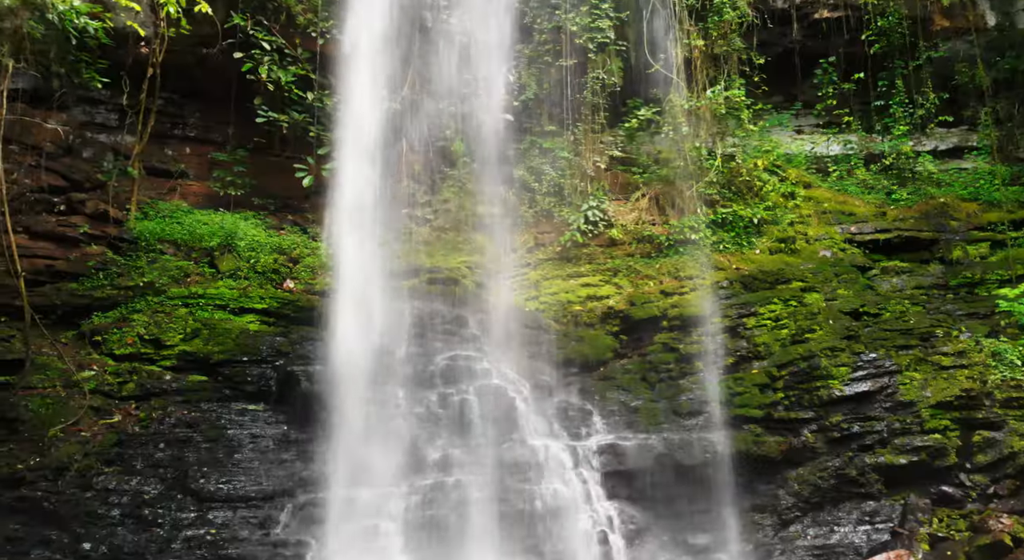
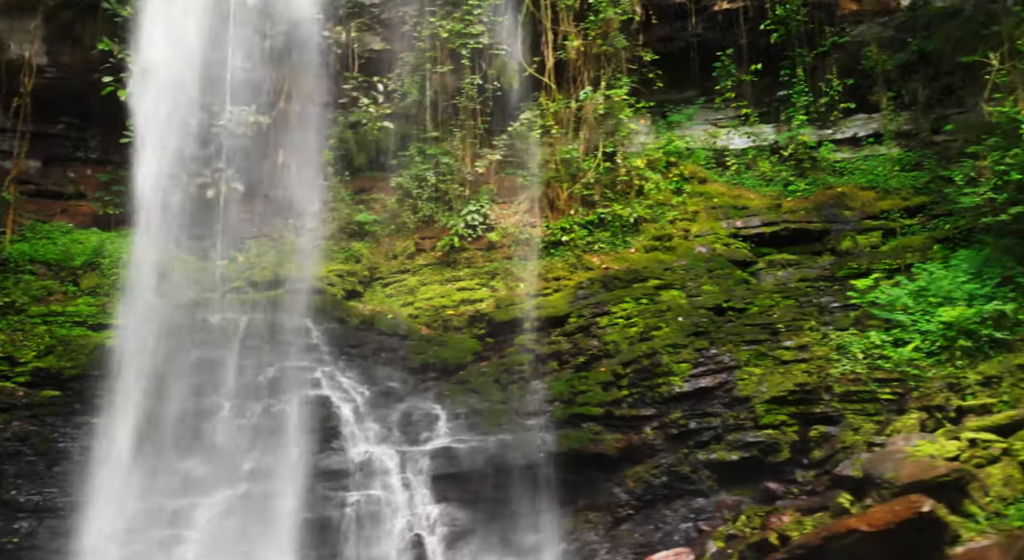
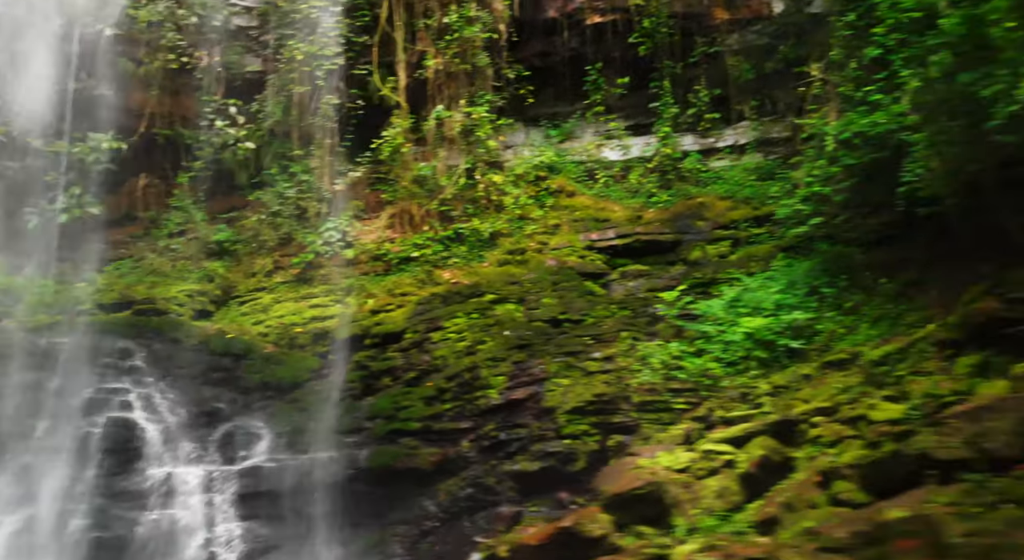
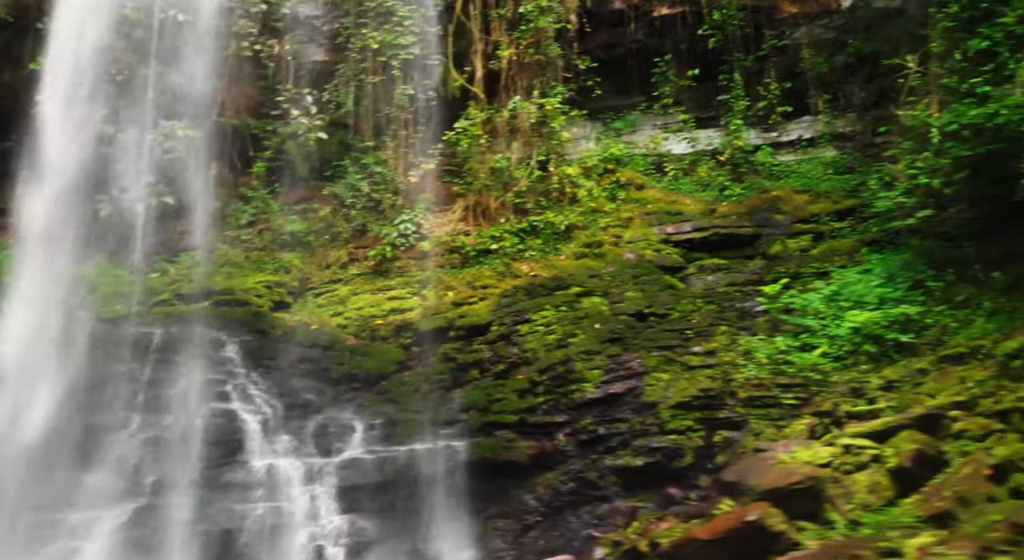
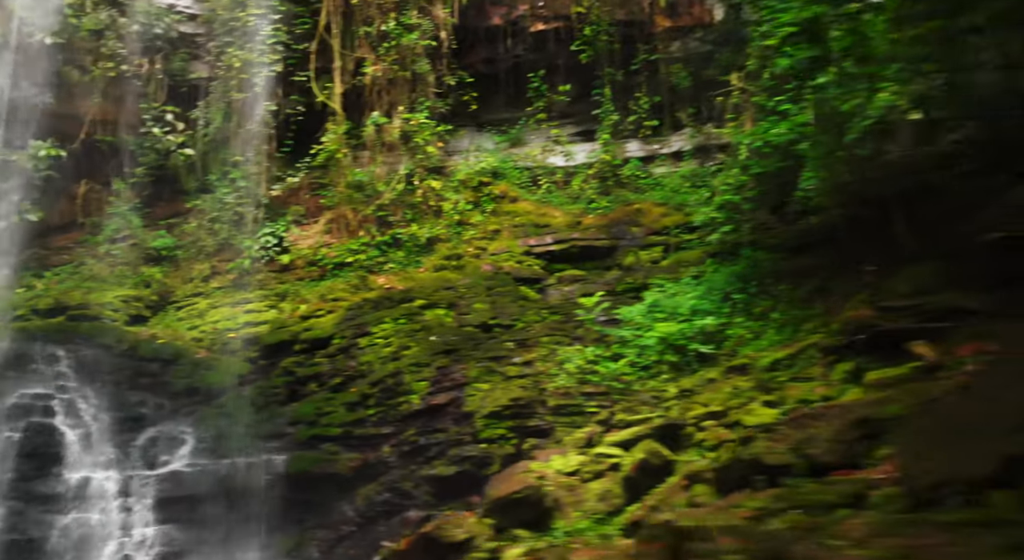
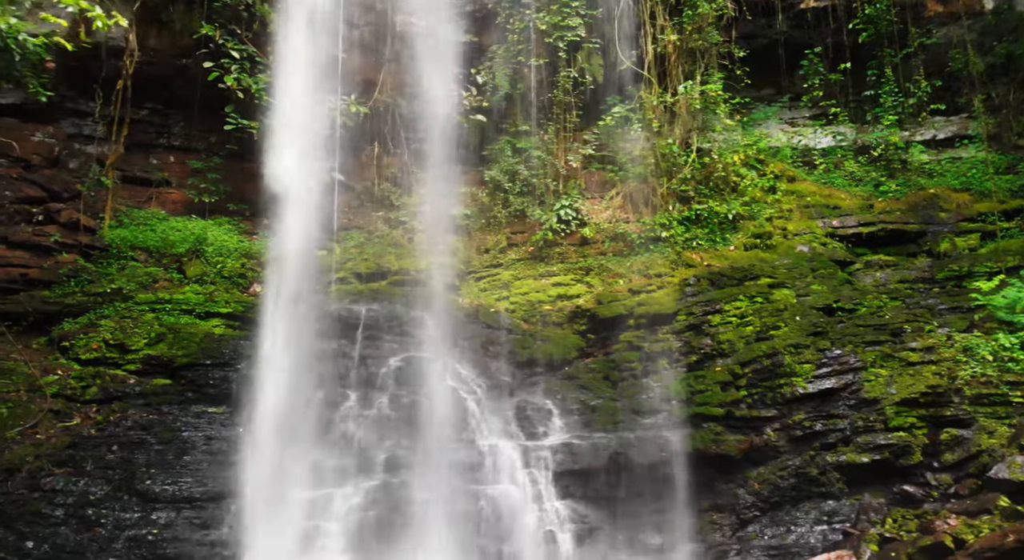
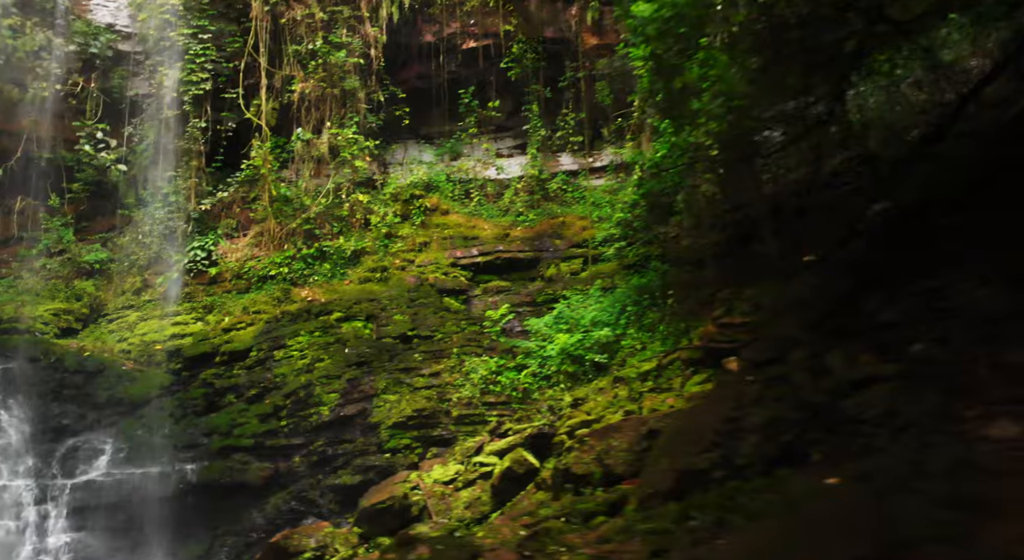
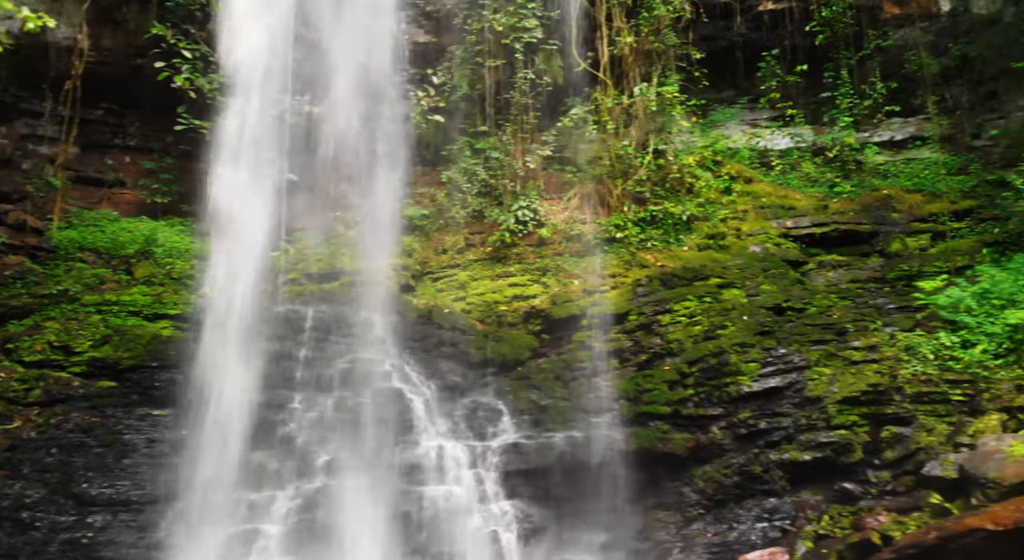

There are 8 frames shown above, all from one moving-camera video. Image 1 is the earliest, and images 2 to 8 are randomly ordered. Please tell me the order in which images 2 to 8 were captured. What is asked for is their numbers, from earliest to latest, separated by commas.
6, 8, 2, 4, 3, 5, 7
